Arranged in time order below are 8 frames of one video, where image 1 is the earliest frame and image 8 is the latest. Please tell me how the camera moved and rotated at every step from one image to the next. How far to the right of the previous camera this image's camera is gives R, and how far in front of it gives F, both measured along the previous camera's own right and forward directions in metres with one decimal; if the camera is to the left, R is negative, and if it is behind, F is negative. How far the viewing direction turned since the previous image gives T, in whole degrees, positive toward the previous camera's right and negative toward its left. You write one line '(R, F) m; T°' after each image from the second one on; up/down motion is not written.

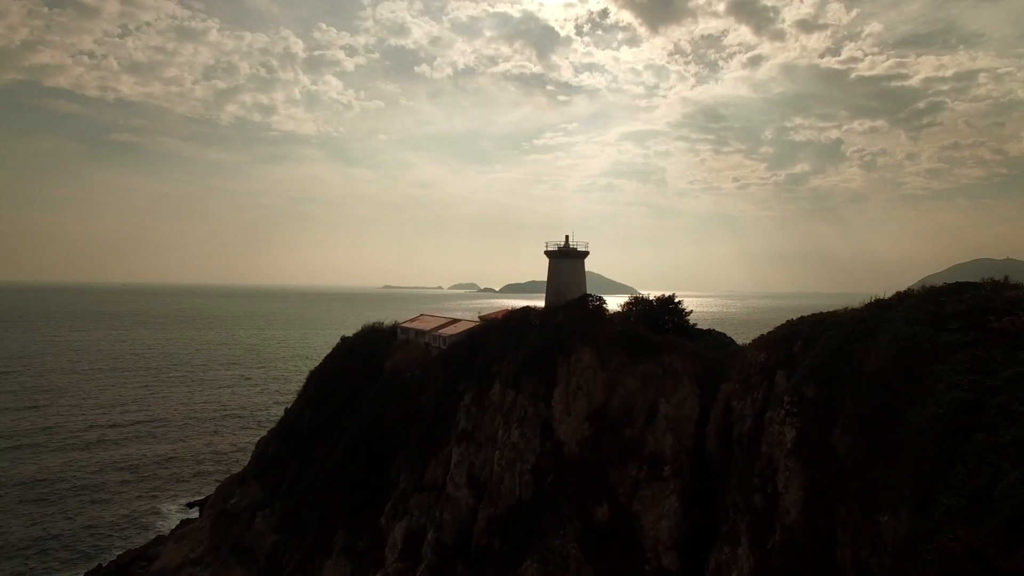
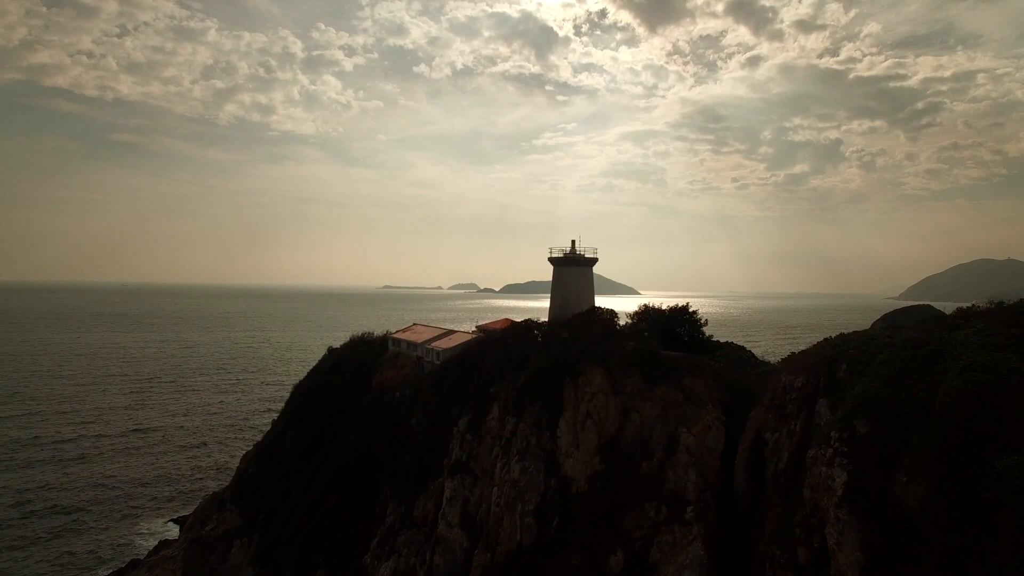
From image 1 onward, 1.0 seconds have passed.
(-0.1, +3.0) m; 0°
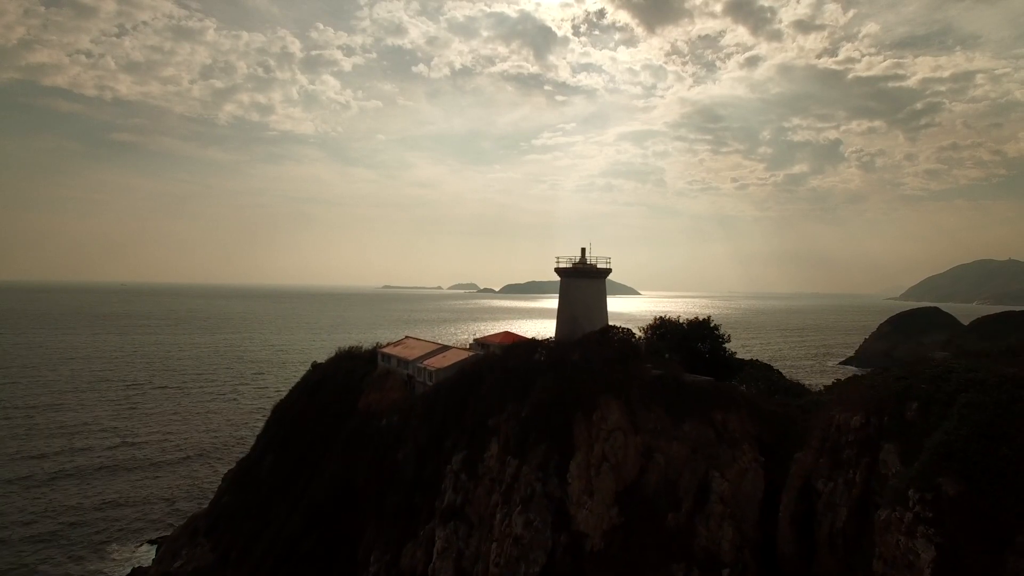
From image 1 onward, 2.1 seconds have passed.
(-0.1, +3.3) m; 0°
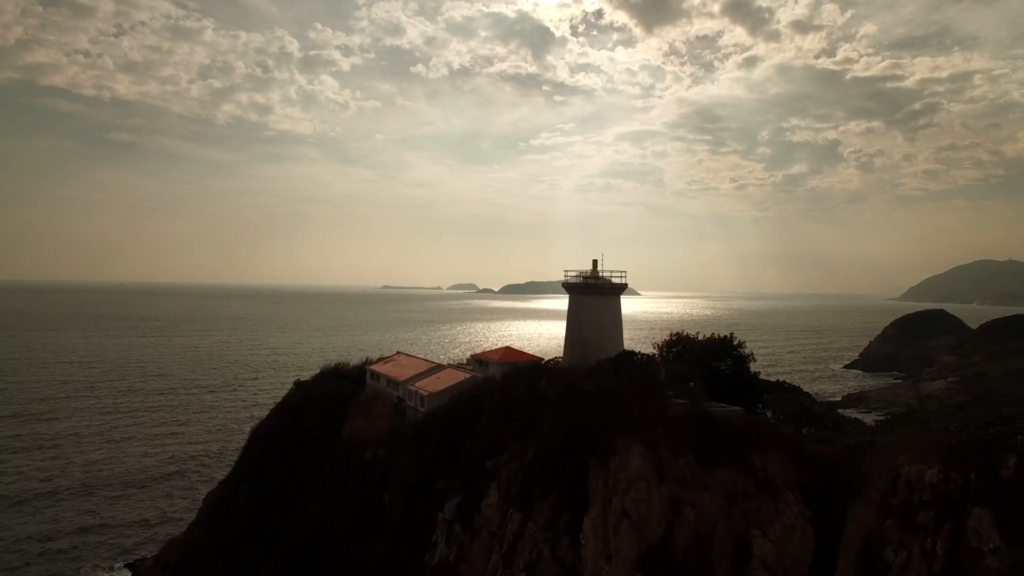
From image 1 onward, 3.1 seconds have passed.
(-0.1, +3.0) m; 0°
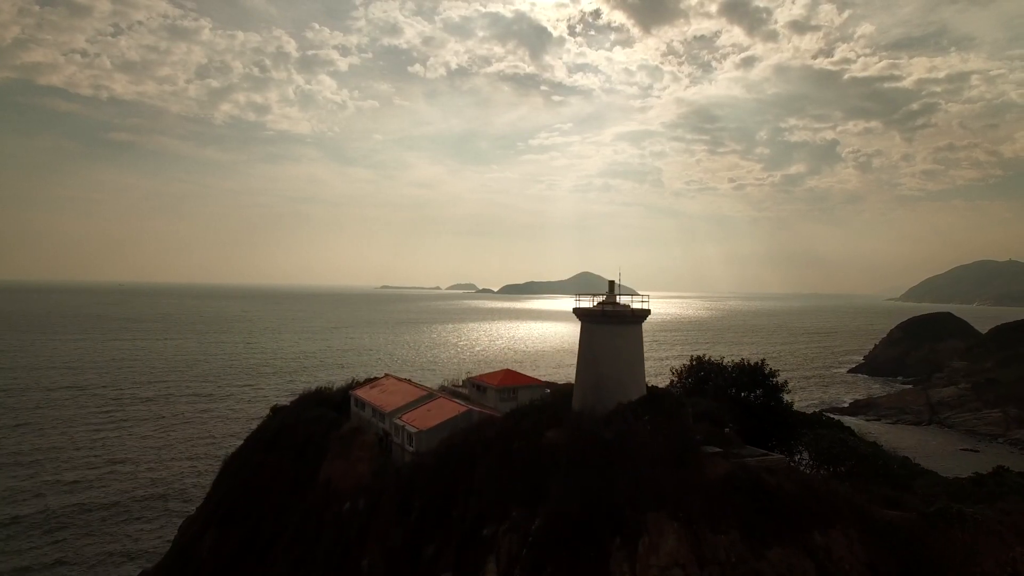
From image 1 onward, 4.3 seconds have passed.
(-0.1, +3.4) m; 0°
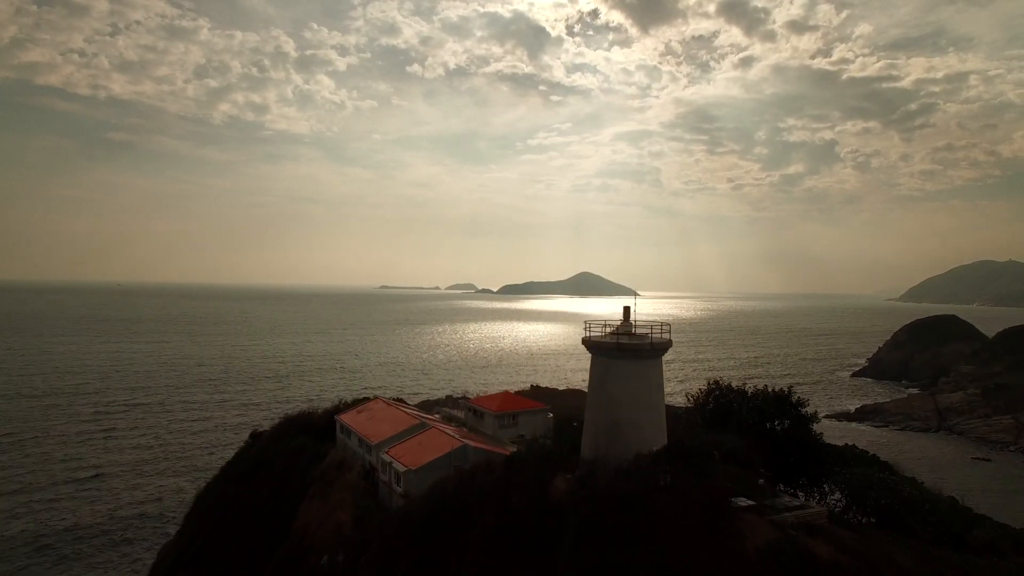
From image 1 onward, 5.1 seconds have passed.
(-0.1, +2.5) m; 0°
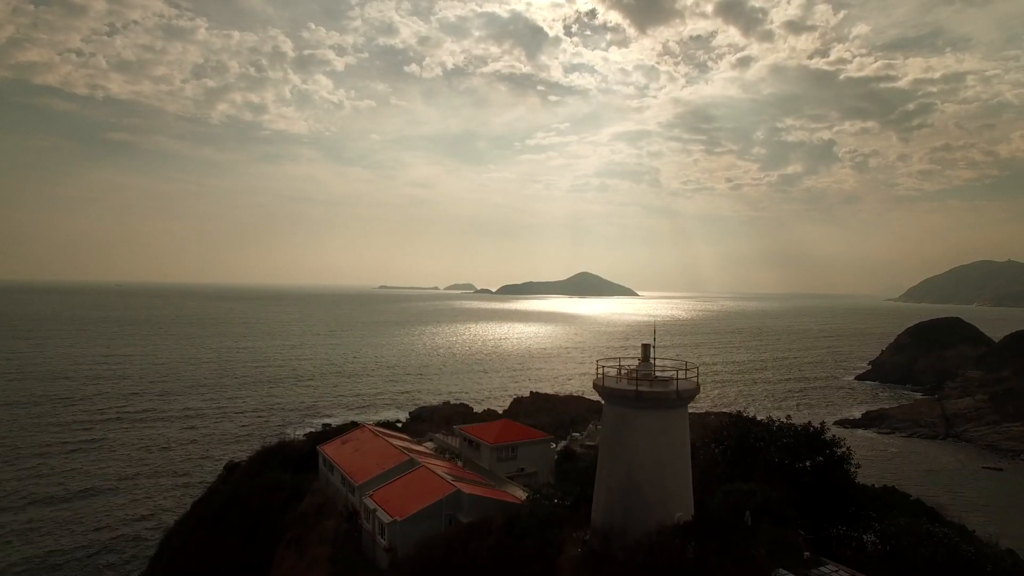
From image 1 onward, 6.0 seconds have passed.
(0.0, +2.5) m; 0°
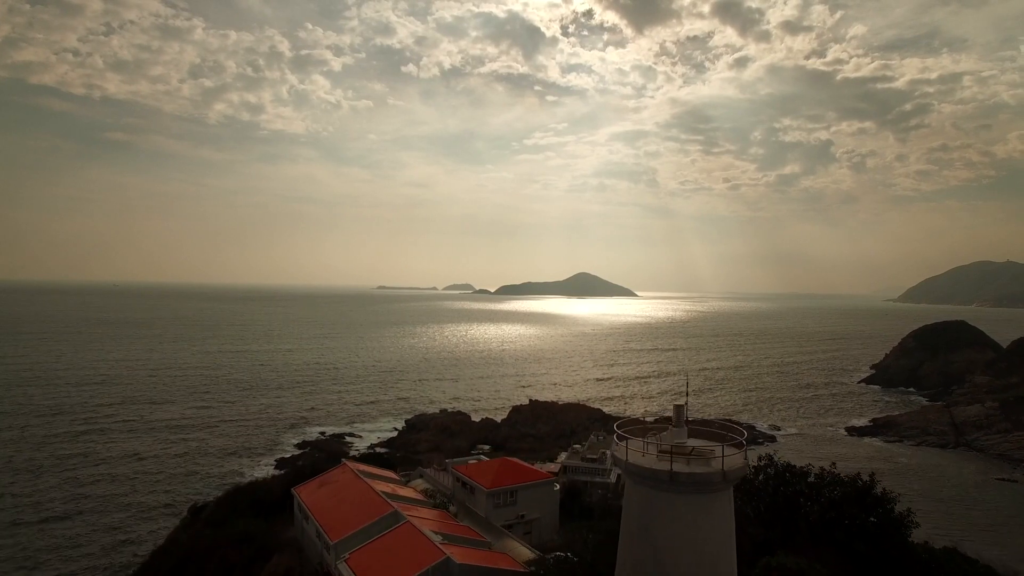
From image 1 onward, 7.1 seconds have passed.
(-0.1, +3.0) m; 0°
